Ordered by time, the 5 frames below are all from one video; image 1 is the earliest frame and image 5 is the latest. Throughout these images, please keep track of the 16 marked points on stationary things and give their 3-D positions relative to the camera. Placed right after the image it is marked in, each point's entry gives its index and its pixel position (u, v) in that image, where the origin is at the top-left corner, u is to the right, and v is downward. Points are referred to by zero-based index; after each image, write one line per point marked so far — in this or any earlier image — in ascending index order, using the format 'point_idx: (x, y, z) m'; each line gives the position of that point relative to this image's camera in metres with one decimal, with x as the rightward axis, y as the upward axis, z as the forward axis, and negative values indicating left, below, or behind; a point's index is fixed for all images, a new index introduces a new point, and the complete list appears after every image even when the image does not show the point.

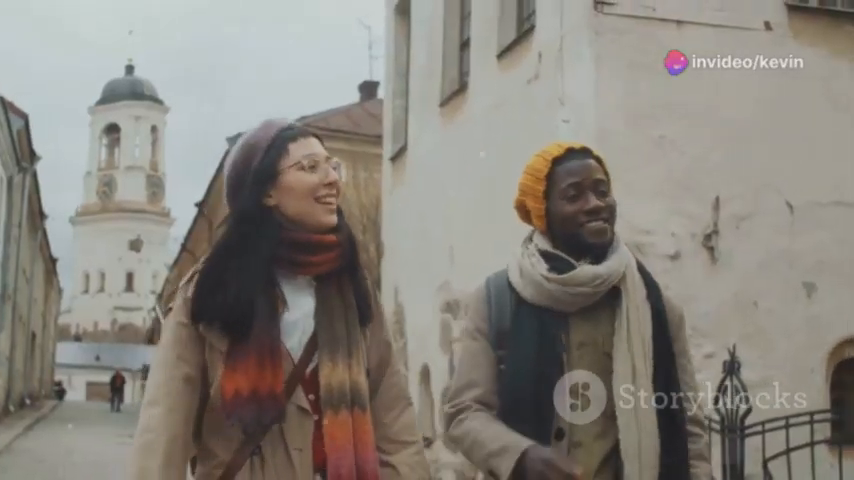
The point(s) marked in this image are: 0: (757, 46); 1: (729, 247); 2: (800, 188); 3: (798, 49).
0: (+2.2, +1.3, +7.8) m
1: (+2.0, 0.0, +7.7) m
2: (+2.5, +0.3, +7.9) m
3: (+2.5, +1.3, +7.9) m
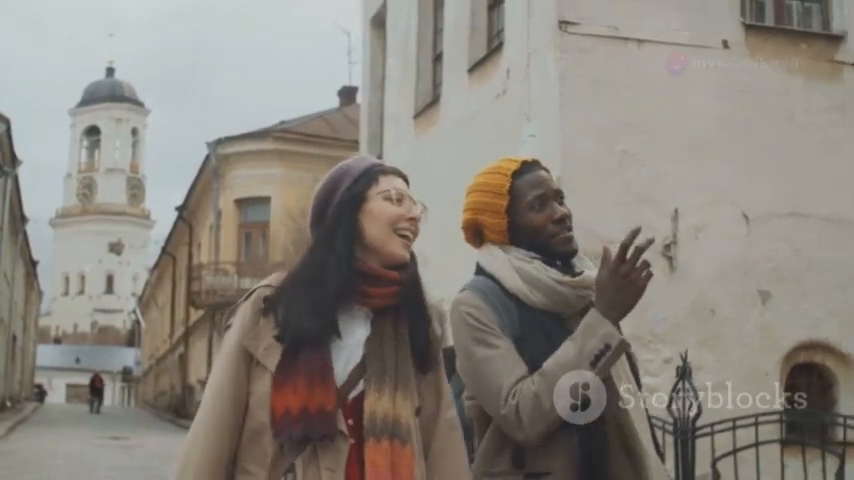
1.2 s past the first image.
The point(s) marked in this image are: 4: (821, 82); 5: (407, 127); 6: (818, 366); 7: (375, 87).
0: (+2.0, +1.2, +8.2) m
1: (+1.8, -0.1, +8.1) m
2: (+2.3, +0.3, +8.2) m
3: (+2.3, +1.2, +8.3) m
4: (+2.8, +1.1, +8.3) m
5: (-0.2, +1.1, +11.1) m
6: (+2.8, -0.9, +8.3) m
7: (-0.6, +1.7, +12.7) m
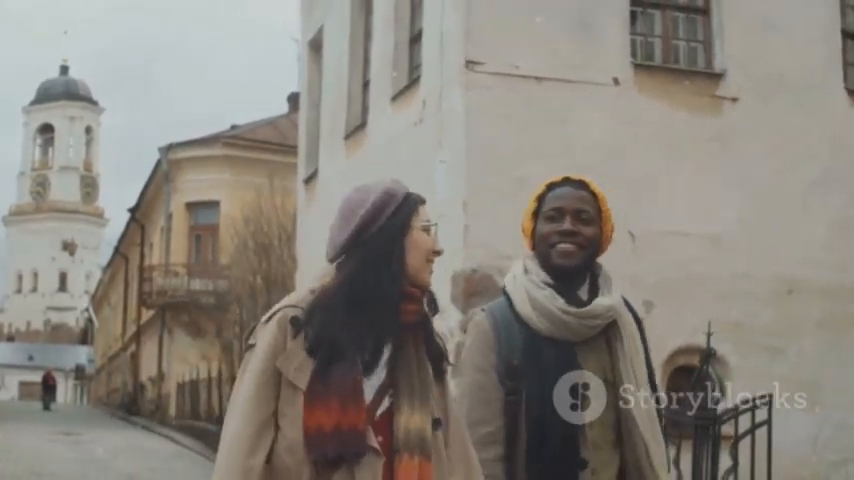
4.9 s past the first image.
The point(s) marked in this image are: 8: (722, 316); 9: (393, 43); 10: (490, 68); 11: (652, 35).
0: (+1.4, +1.1, +9.2) m
1: (+1.2, -0.2, +9.1) m
2: (+1.7, +0.2, +9.3) m
3: (+1.7, +1.1, +9.3) m
4: (+2.2, +1.0, +9.4) m
5: (-0.9, +1.0, +12.0) m
6: (+2.2, -1.0, +9.4) m
7: (-1.3, +1.6, +13.6) m
8: (+2.3, -0.6, +9.2) m
9: (-0.3, +1.8, +10.4) m
10: (+0.5, +1.3, +8.9) m
11: (+1.8, +1.7, +9.6) m
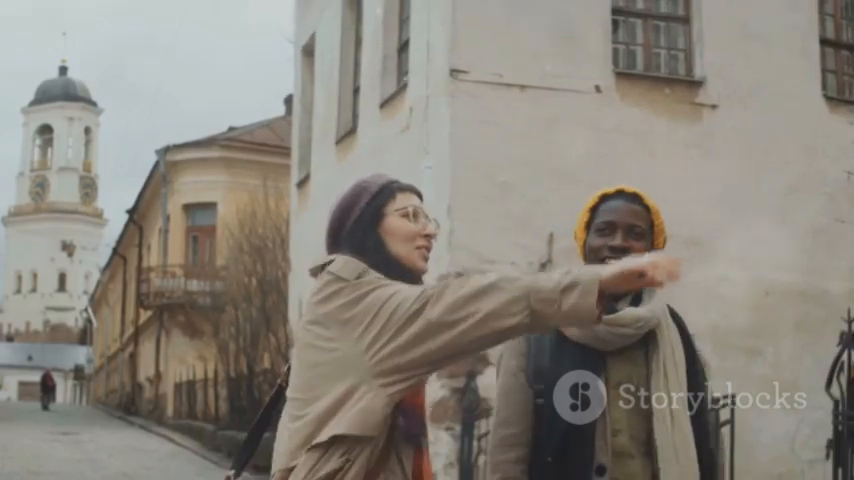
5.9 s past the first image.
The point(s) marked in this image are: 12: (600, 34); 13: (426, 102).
0: (+1.3, +1.1, +9.4) m
1: (+1.1, -0.3, +9.3) m
2: (+1.6, +0.1, +9.5) m
3: (+1.6, +1.1, +9.5) m
4: (+2.1, +1.0, +9.6) m
5: (-1.0, +1.0, +12.3) m
6: (+2.0, -1.1, +9.6) m
7: (-1.4, +1.5, +13.8) m
8: (+2.2, -0.6, +9.5) m
9: (-0.4, +1.7, +10.7) m
10: (+0.4, +1.3, +9.2) m
11: (+1.7, +1.6, +9.8) m
12: (+1.4, +1.7, +9.5) m
13: (0.0, +1.1, +9.5) m
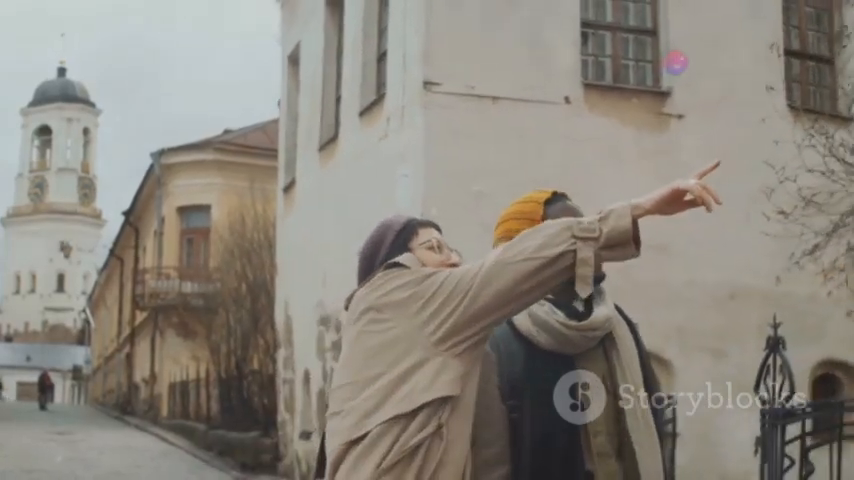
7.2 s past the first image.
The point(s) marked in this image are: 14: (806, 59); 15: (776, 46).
0: (+1.1, +1.0, +9.8) m
1: (+0.9, -0.3, +9.7) m
2: (+1.4, +0.1, +9.9) m
3: (+1.4, +1.0, +9.9) m
4: (+1.9, +0.9, +10.0) m
5: (-1.2, +0.9, +12.6) m
6: (+1.8, -1.1, +10.0) m
7: (-1.6, +1.5, +14.2) m
8: (+2.0, -0.7, +9.8) m
9: (-0.6, +1.7, +11.0) m
10: (+0.2, +1.2, +9.5) m
11: (+1.5, +1.6, +10.2) m
12: (+1.2, +1.6, +9.9) m
13: (-0.2, +1.1, +9.9) m
14: (+3.5, +1.7, +10.7) m
15: (+3.1, +1.7, +10.4) m
